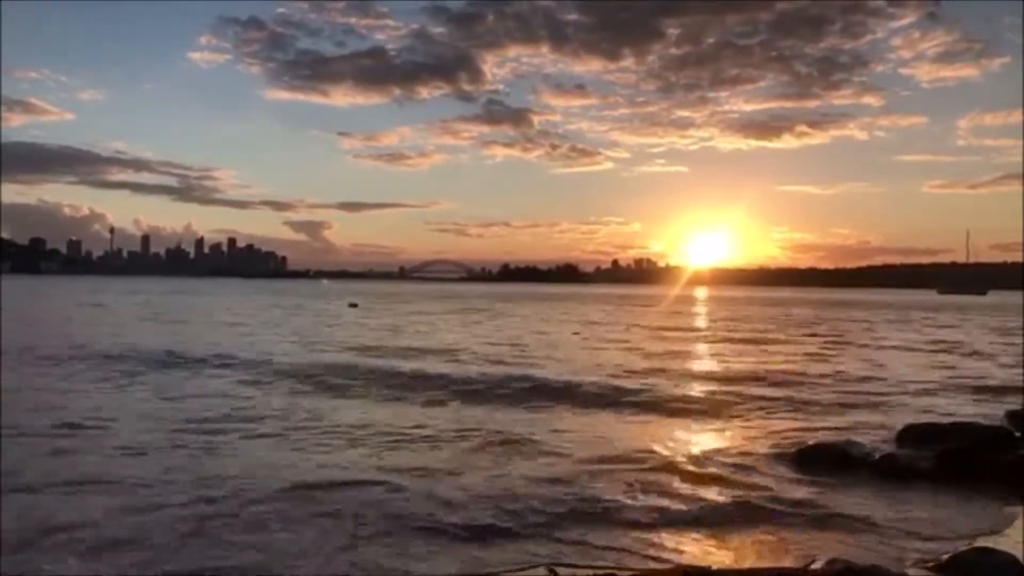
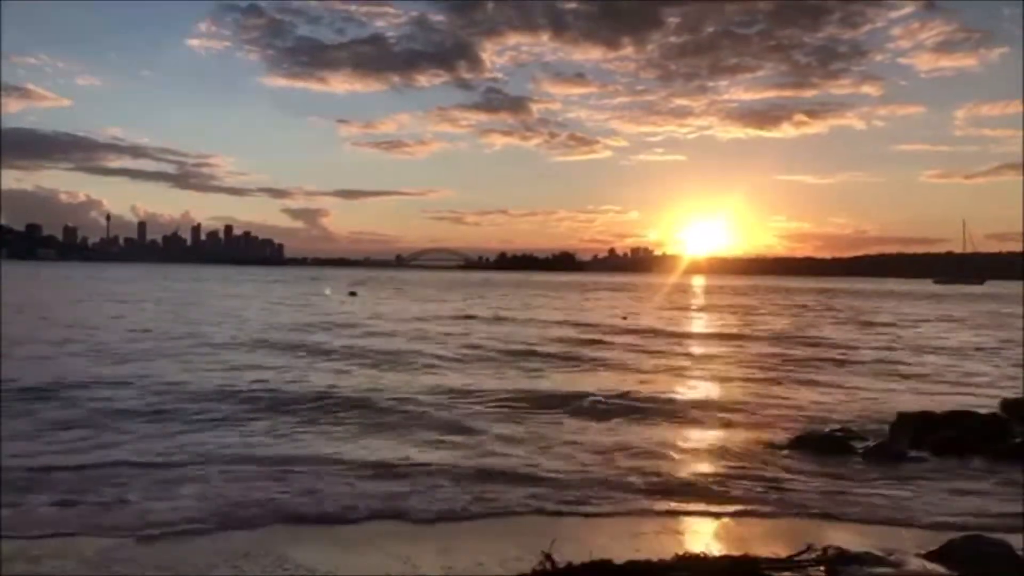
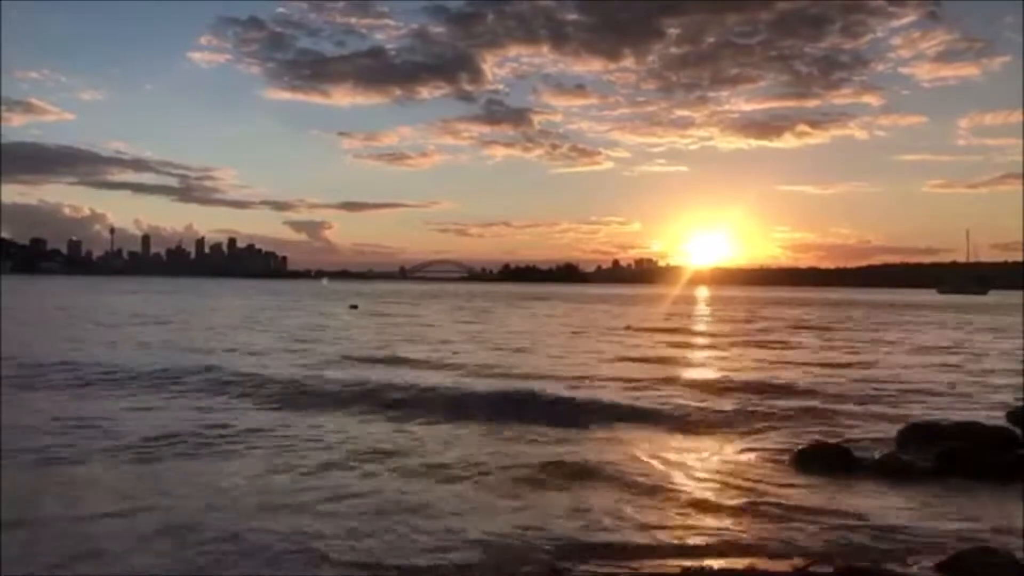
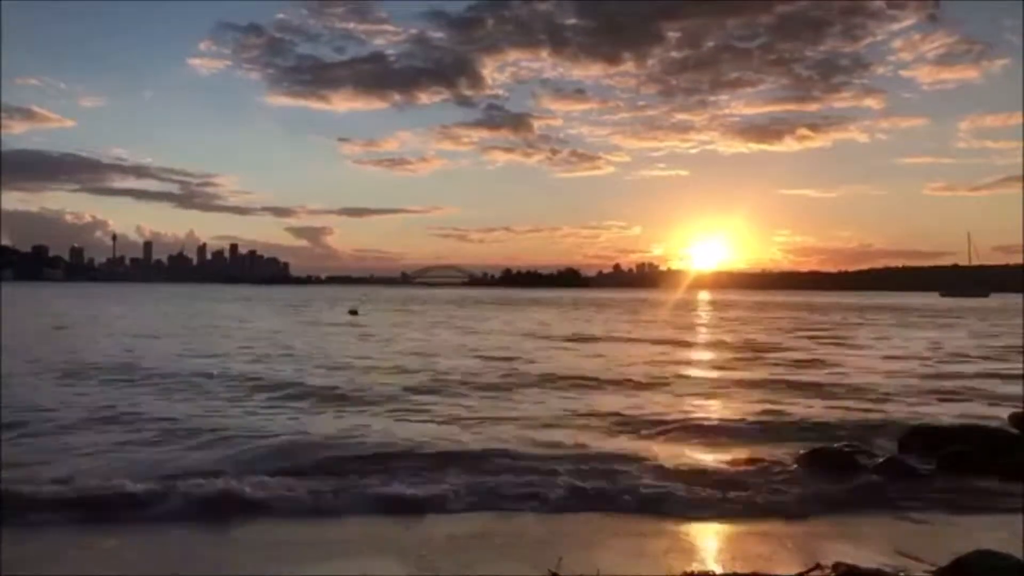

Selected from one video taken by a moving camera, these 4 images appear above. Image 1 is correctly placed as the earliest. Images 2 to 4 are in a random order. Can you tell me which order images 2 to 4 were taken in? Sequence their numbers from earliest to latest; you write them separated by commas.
3, 4, 2
